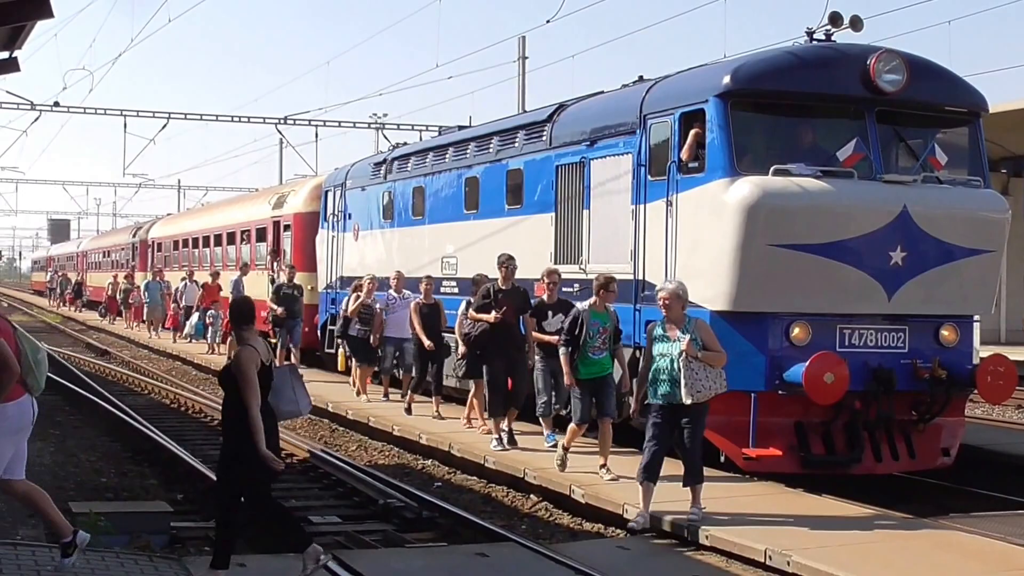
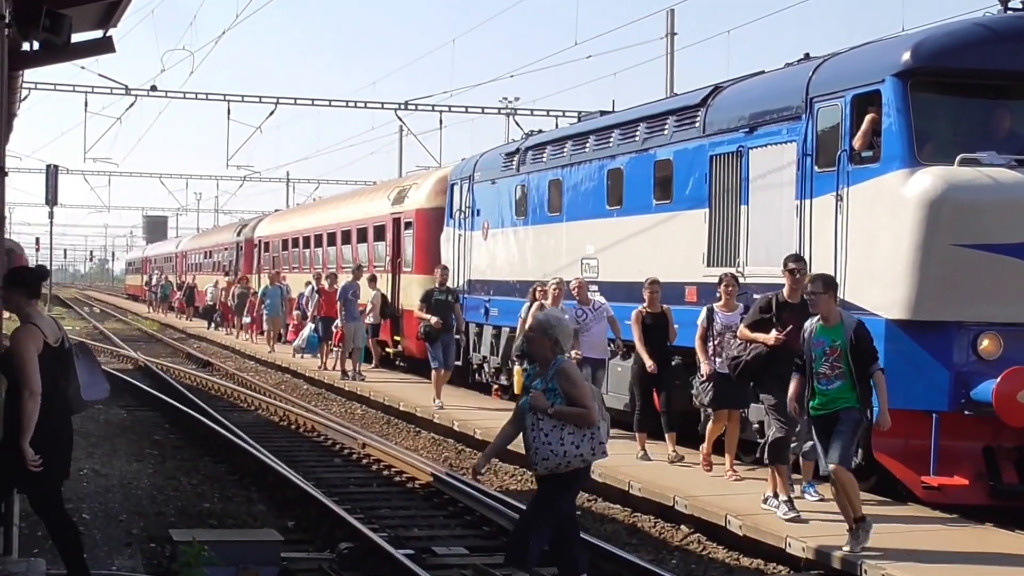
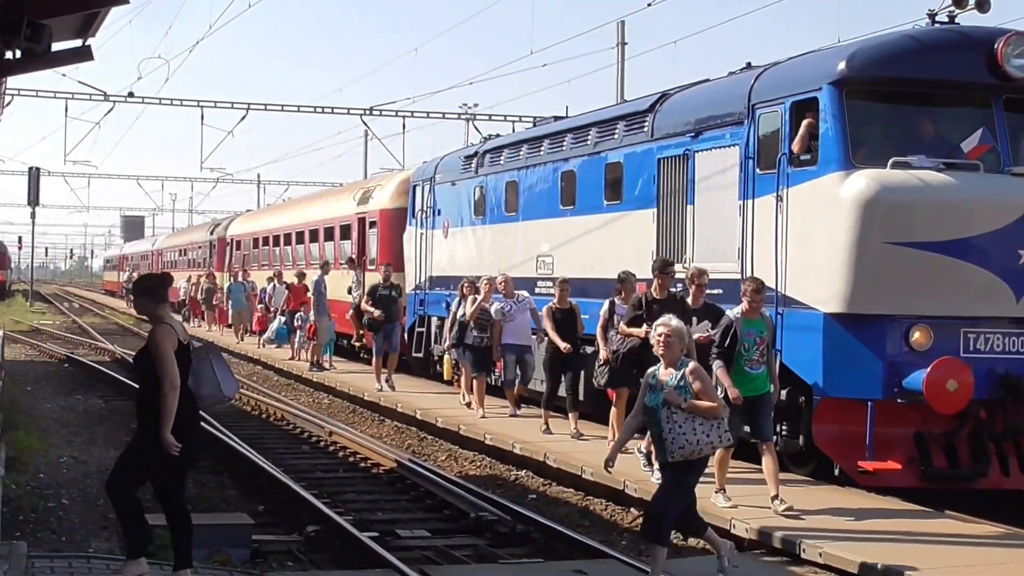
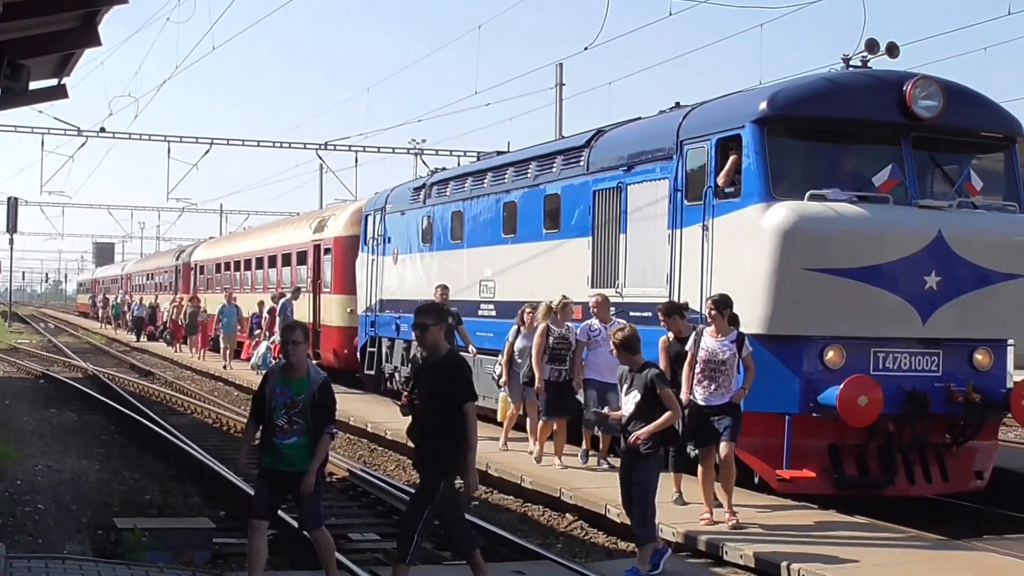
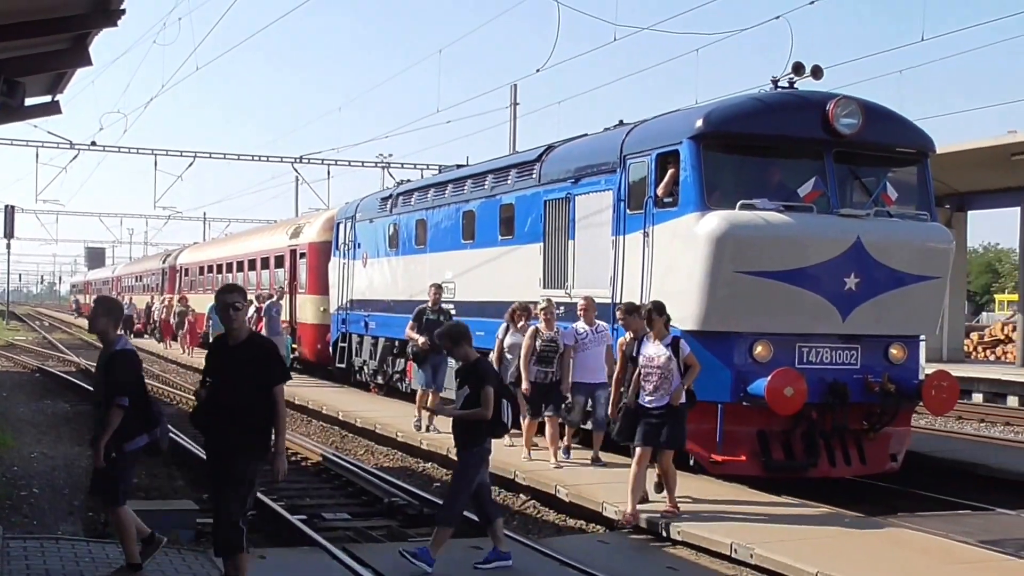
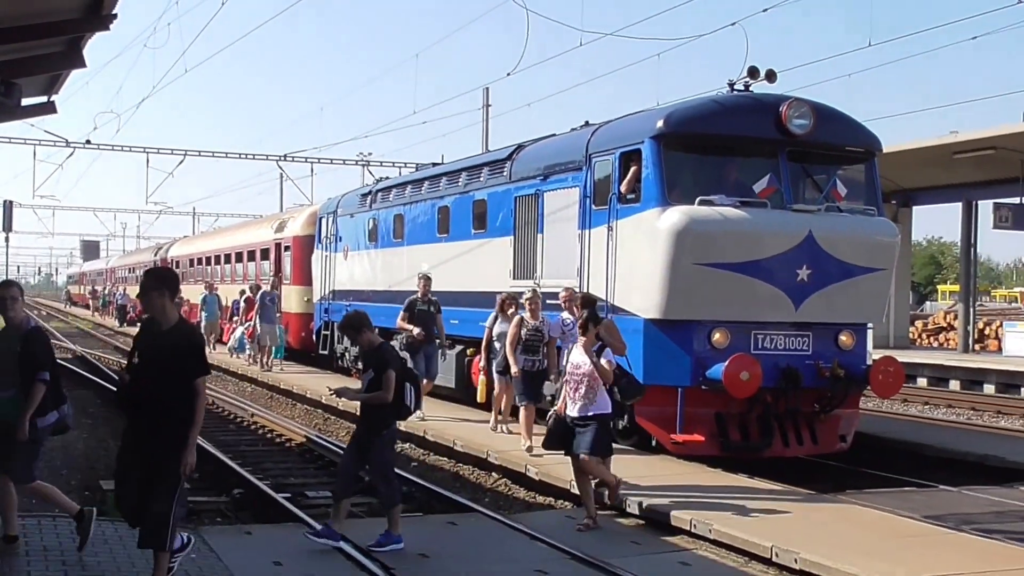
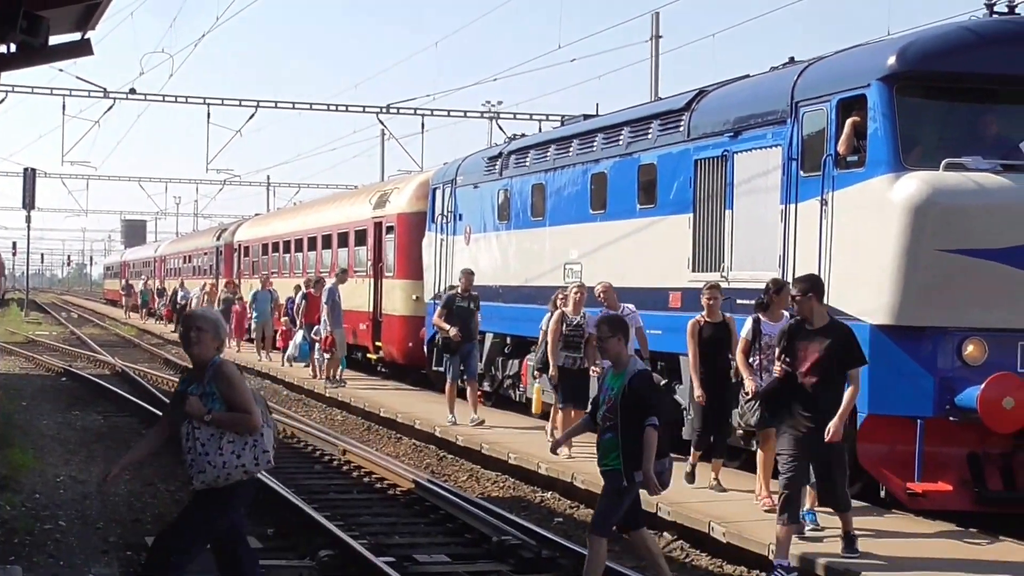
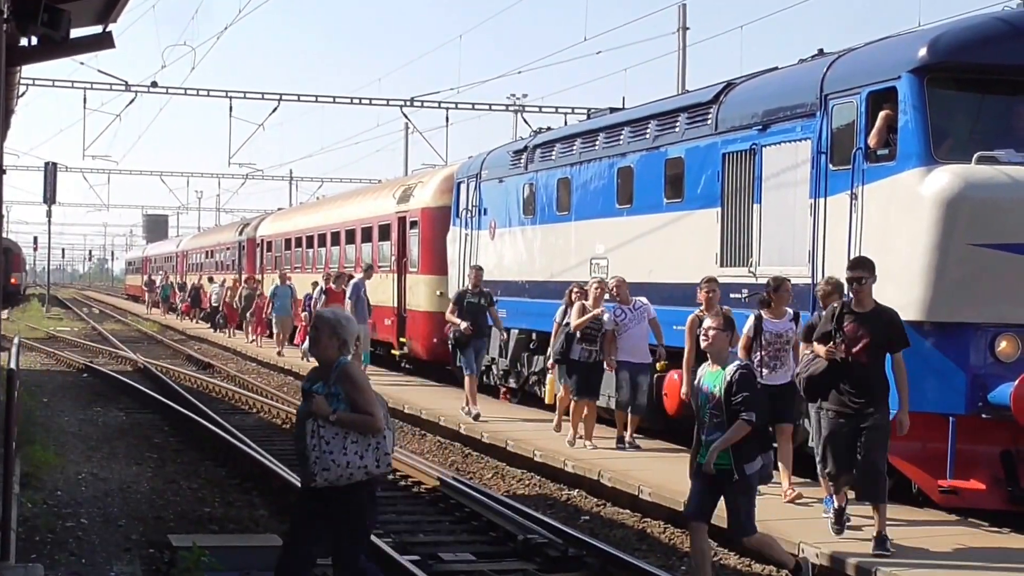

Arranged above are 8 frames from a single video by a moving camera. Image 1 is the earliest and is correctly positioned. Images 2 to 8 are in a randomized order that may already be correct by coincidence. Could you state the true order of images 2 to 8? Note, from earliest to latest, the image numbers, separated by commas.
3, 2, 8, 7, 4, 5, 6
